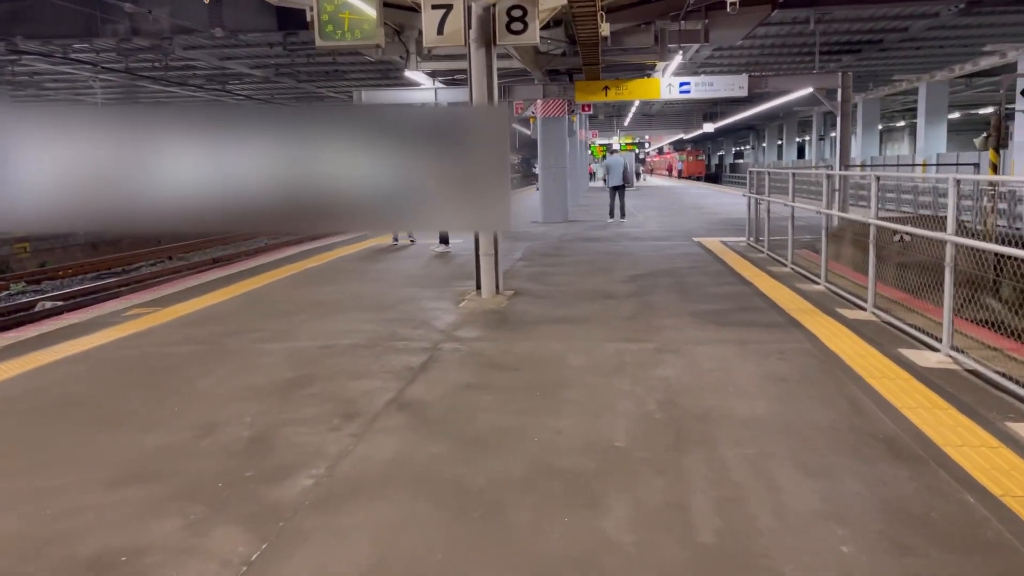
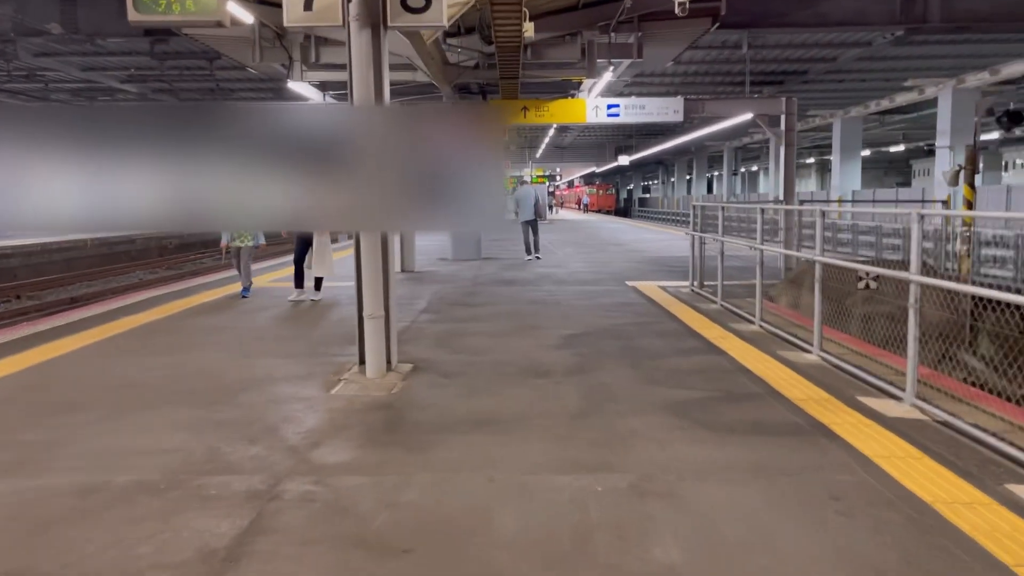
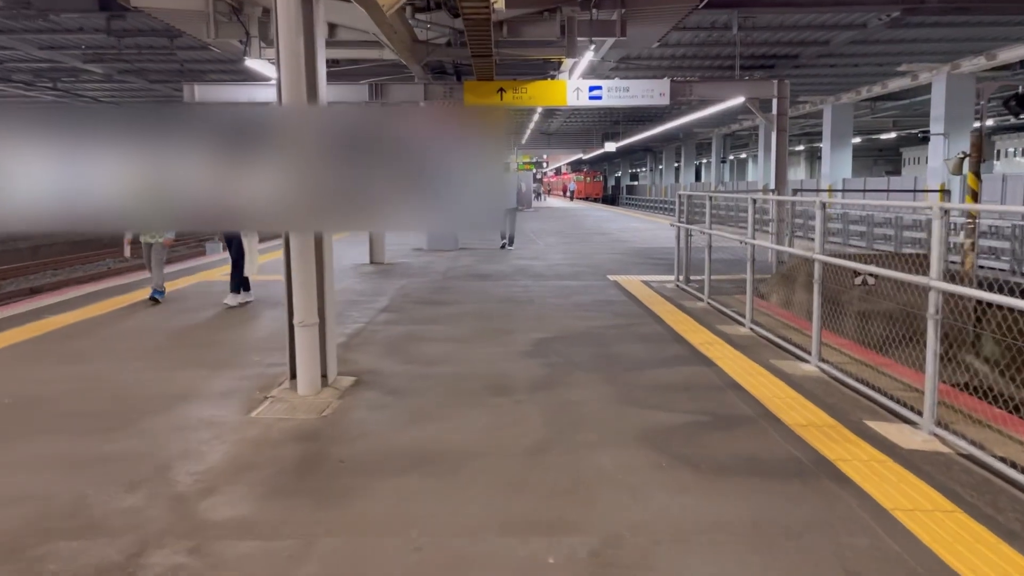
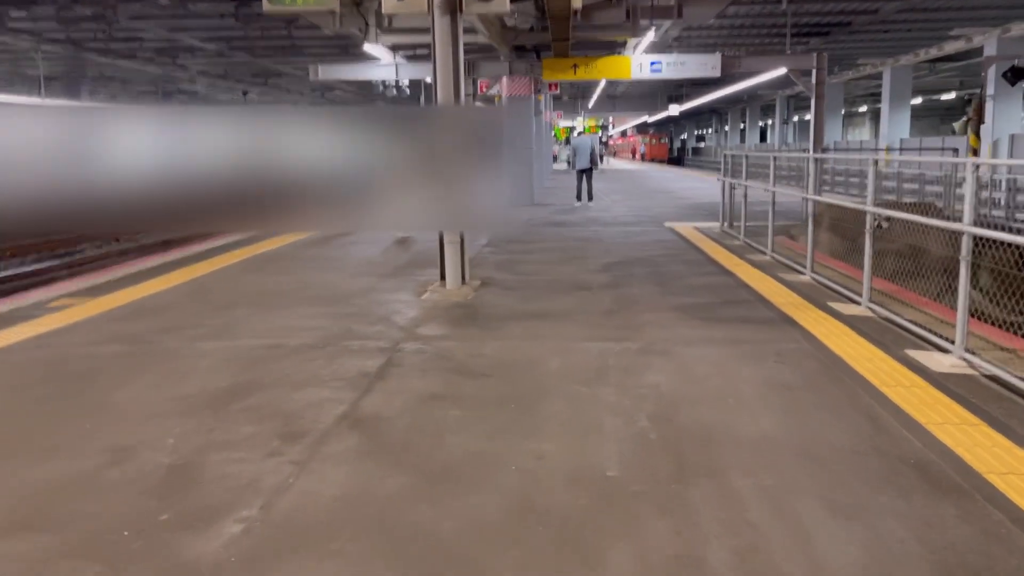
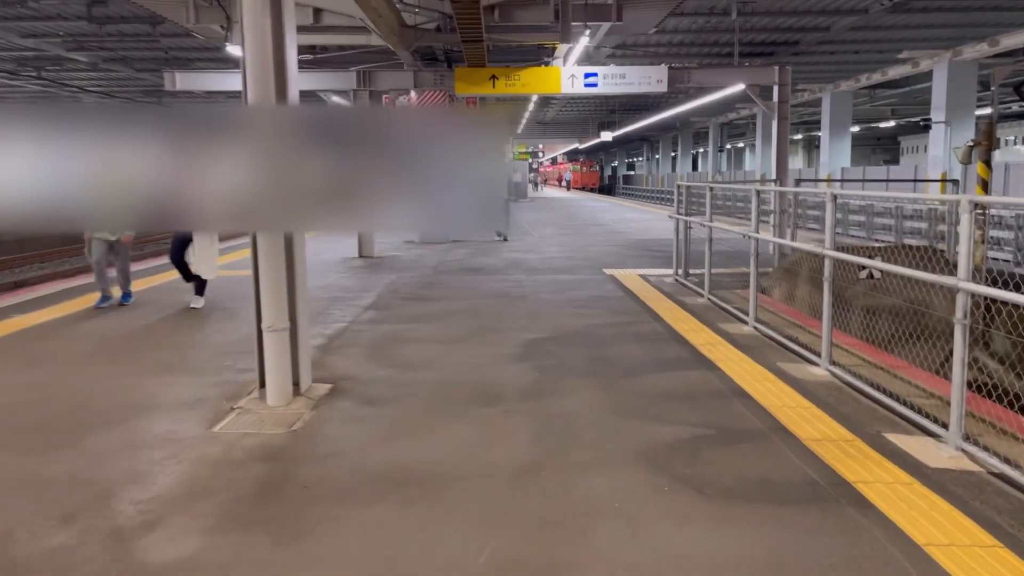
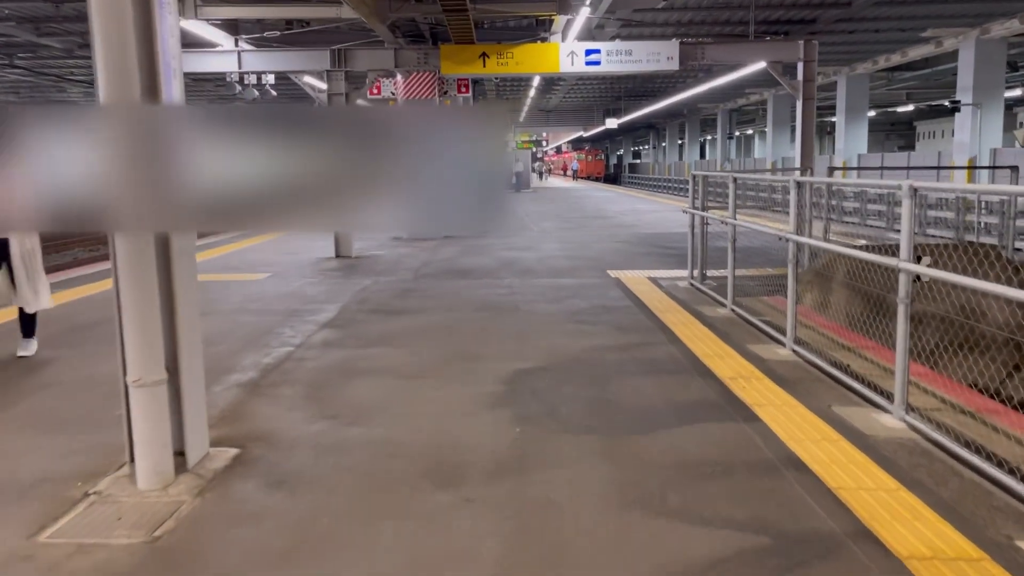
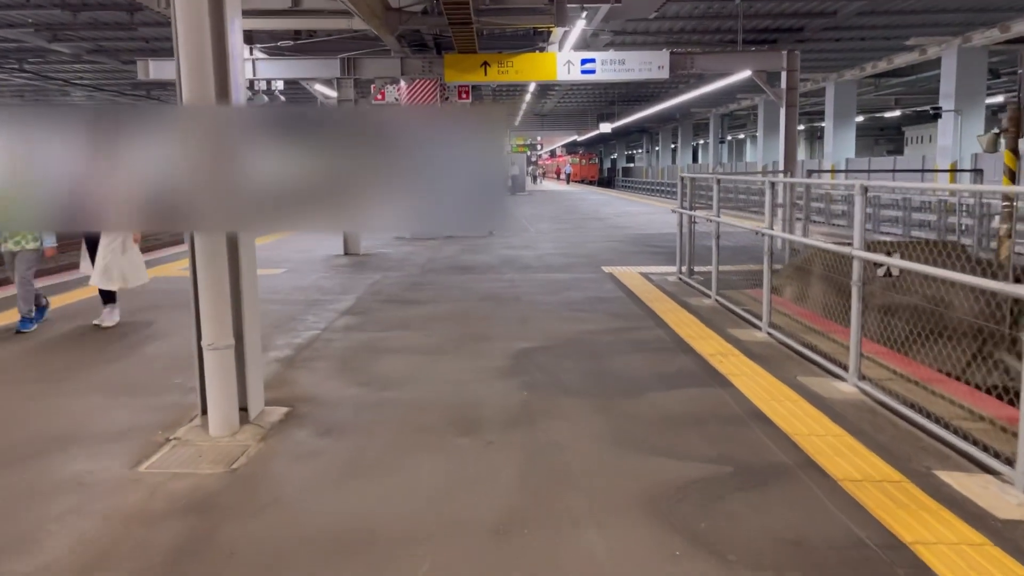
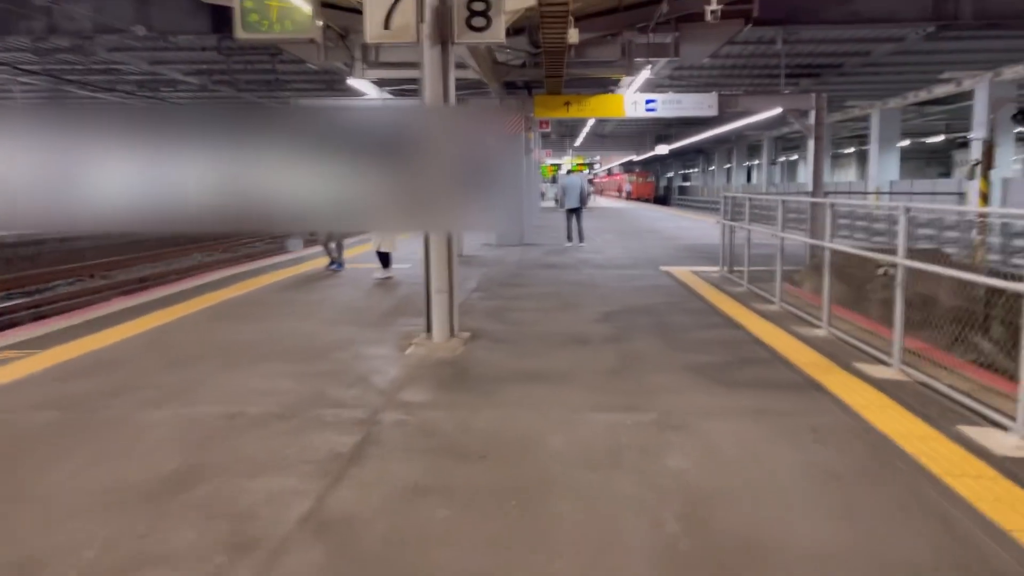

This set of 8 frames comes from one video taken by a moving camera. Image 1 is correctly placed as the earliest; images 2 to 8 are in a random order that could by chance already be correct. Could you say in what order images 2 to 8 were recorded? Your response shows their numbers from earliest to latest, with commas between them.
4, 8, 2, 3, 5, 7, 6
